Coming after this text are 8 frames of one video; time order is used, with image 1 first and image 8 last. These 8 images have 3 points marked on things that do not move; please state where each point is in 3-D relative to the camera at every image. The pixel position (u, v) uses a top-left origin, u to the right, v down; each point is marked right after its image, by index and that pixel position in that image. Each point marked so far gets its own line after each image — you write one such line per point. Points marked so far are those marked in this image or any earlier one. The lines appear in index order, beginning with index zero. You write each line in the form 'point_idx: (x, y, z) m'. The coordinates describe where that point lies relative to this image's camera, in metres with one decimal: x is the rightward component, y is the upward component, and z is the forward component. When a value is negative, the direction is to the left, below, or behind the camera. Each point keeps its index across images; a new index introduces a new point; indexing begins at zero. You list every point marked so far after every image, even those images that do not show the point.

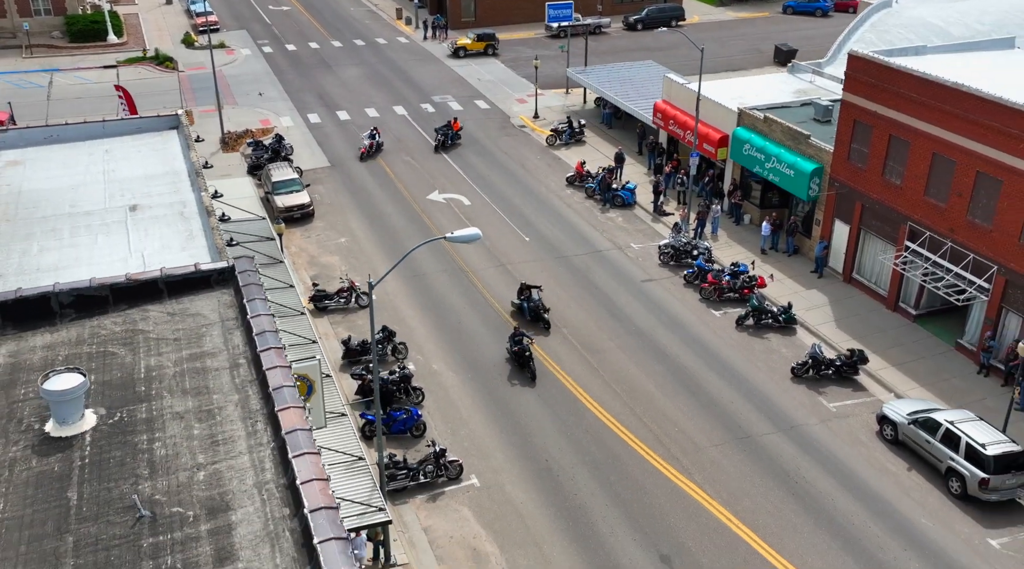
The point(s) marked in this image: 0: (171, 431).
0: (-4.7, -1.9, +14.3) m
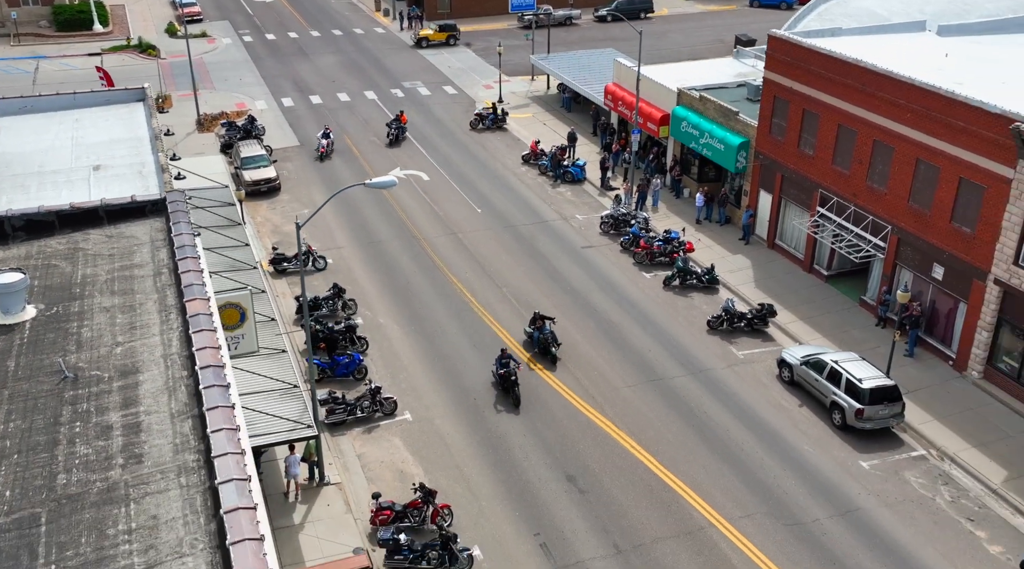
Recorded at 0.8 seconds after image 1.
0: (-6.8, -0.5, +17.2) m
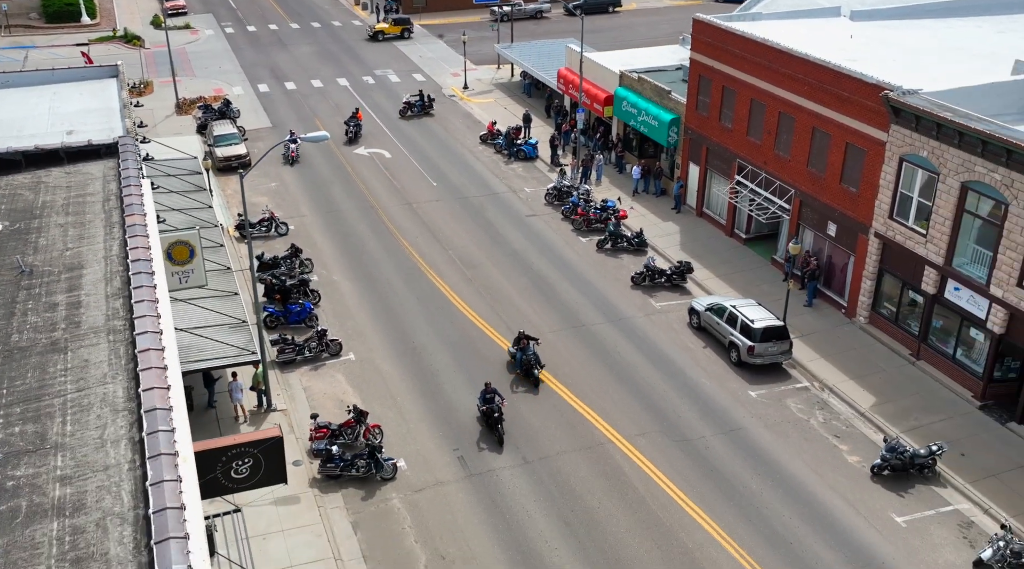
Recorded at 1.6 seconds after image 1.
0: (-9.0, +1.0, +20.6) m
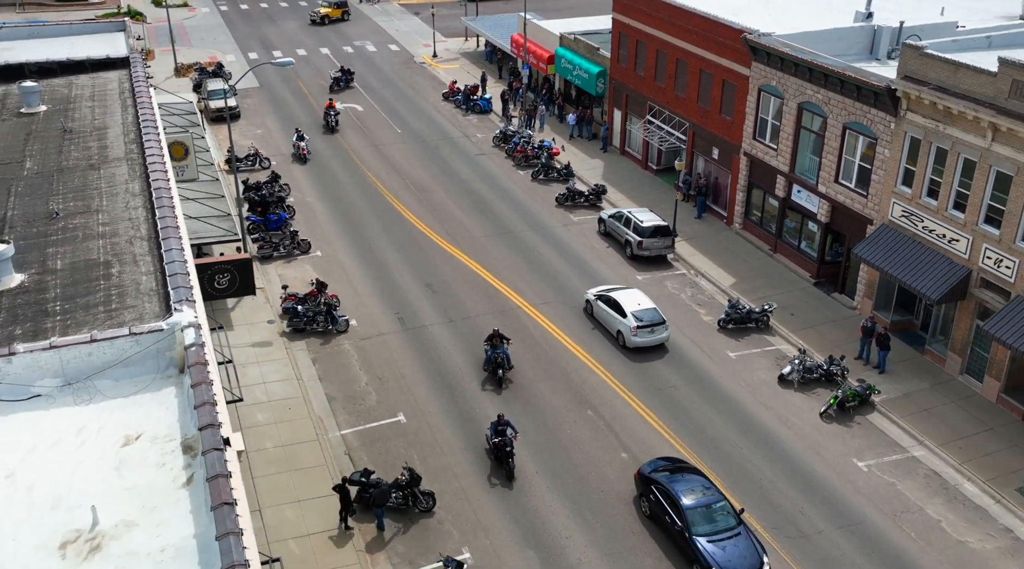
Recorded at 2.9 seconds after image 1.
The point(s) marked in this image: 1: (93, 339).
0: (-11.4, +4.6, +28.2) m
1: (-6.2, -0.8, +15.4) m
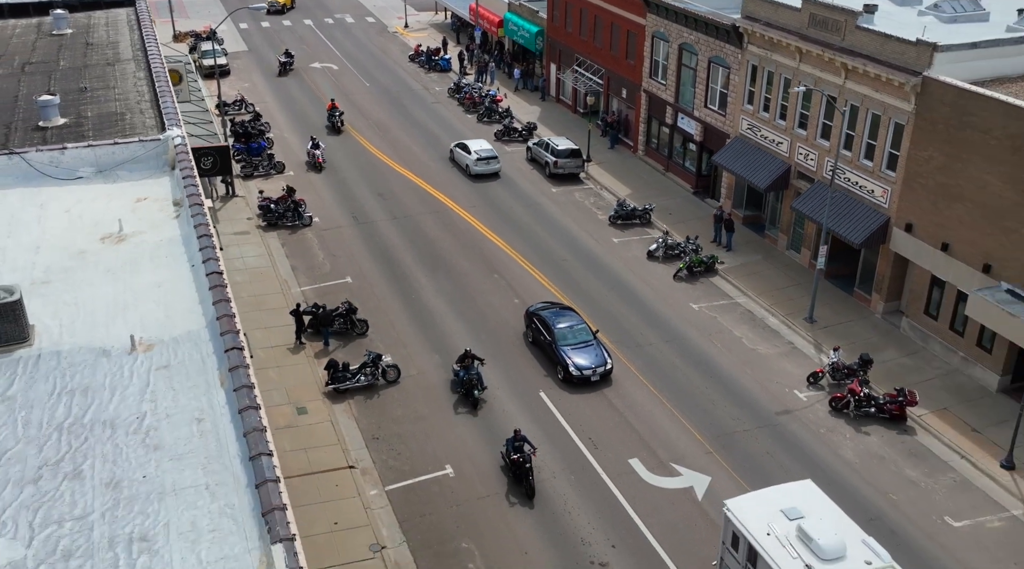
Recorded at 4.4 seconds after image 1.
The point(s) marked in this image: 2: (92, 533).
0: (-14.2, +8.6, +36.7) m
1: (-9.0, +3.2, +23.9) m
2: (-4.7, -2.7, +11.5) m
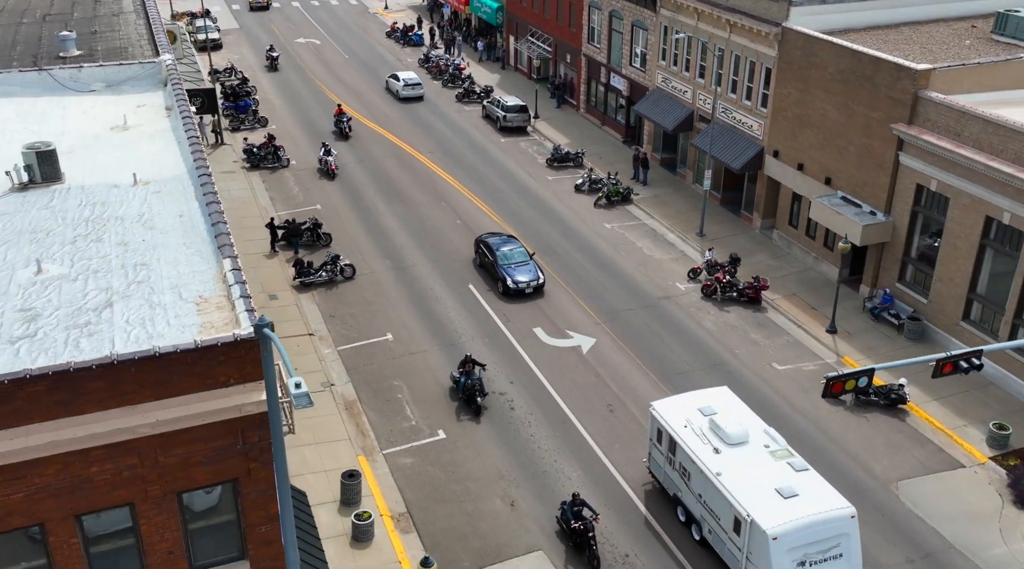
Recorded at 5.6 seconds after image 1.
0: (-16.5, +11.8, +43.3) m
1: (-11.3, +6.3, +30.6) m
2: (-7.0, +0.4, +18.2) m
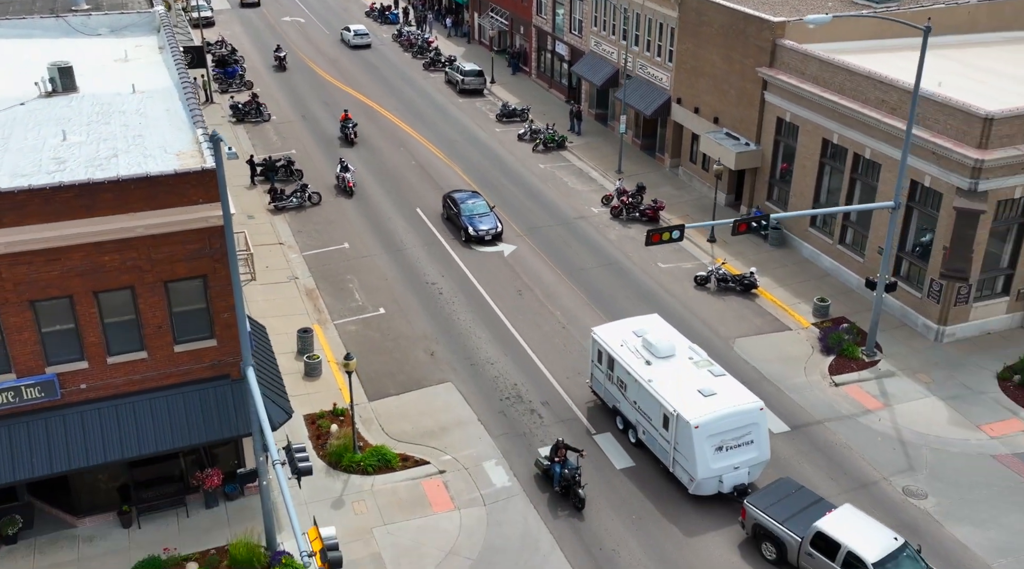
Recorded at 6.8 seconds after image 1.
0: (-18.9, +15.1, +50.1) m
1: (-13.7, +9.5, +37.4) m
2: (-9.5, +3.6, +25.1) m
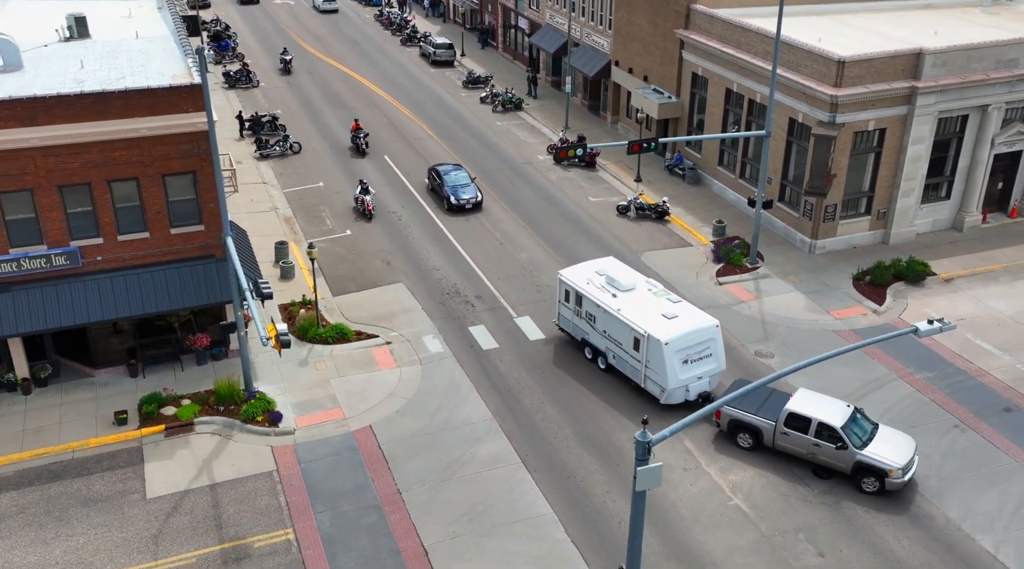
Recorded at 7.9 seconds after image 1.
0: (-21.0, +18.1, +56.1) m
1: (-15.7, +12.5, +43.4) m
2: (-11.5, +6.5, +31.2) m
